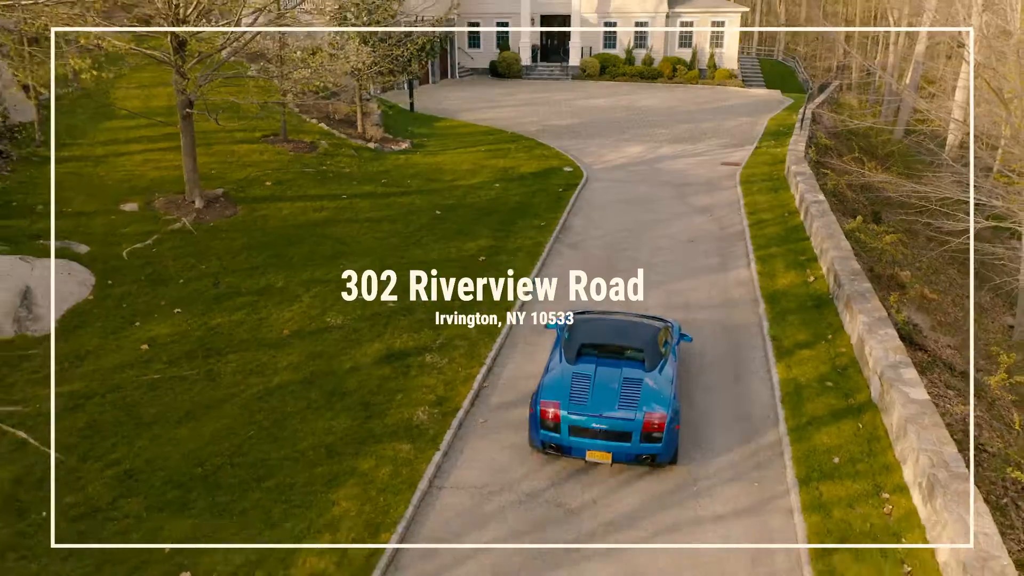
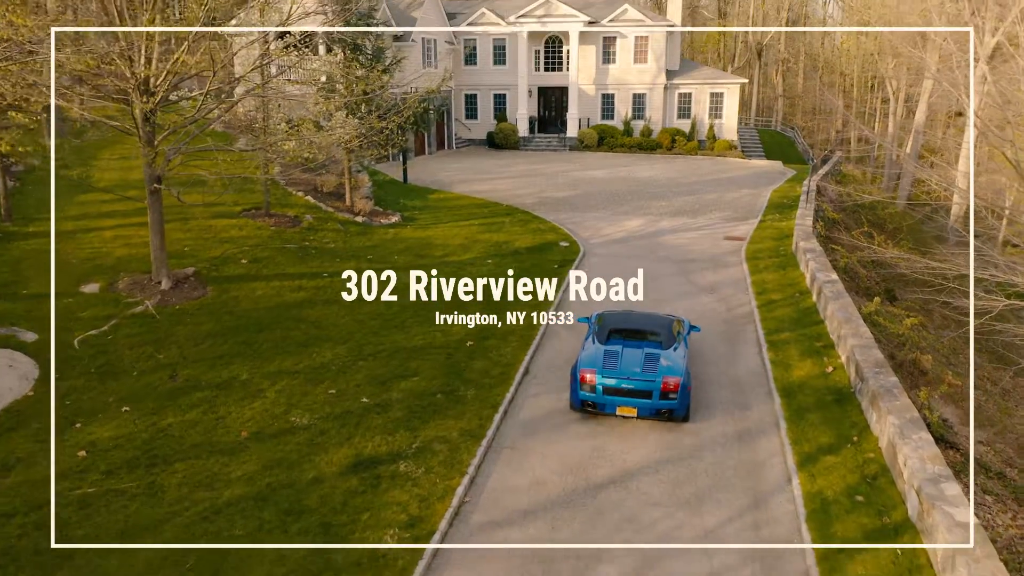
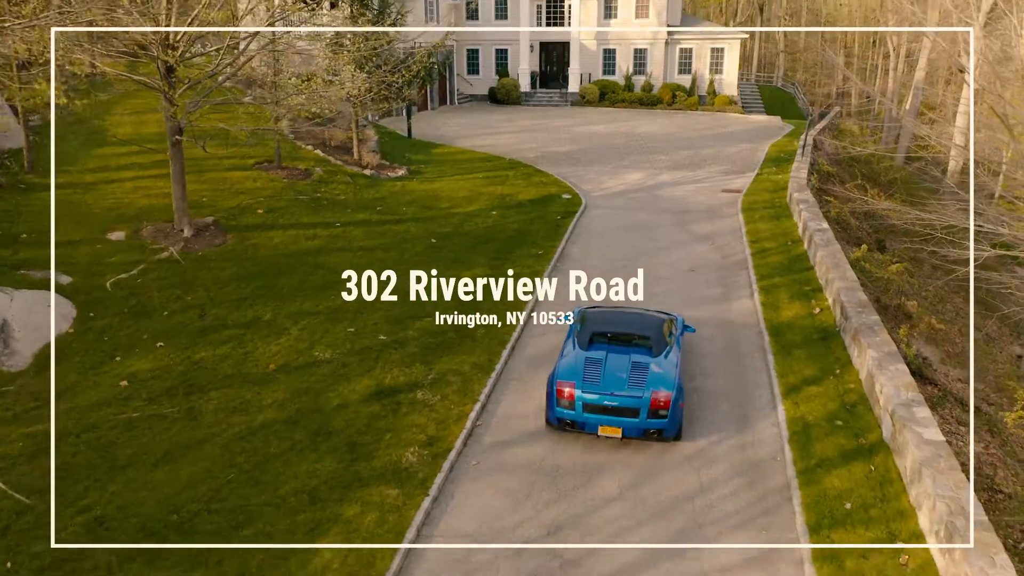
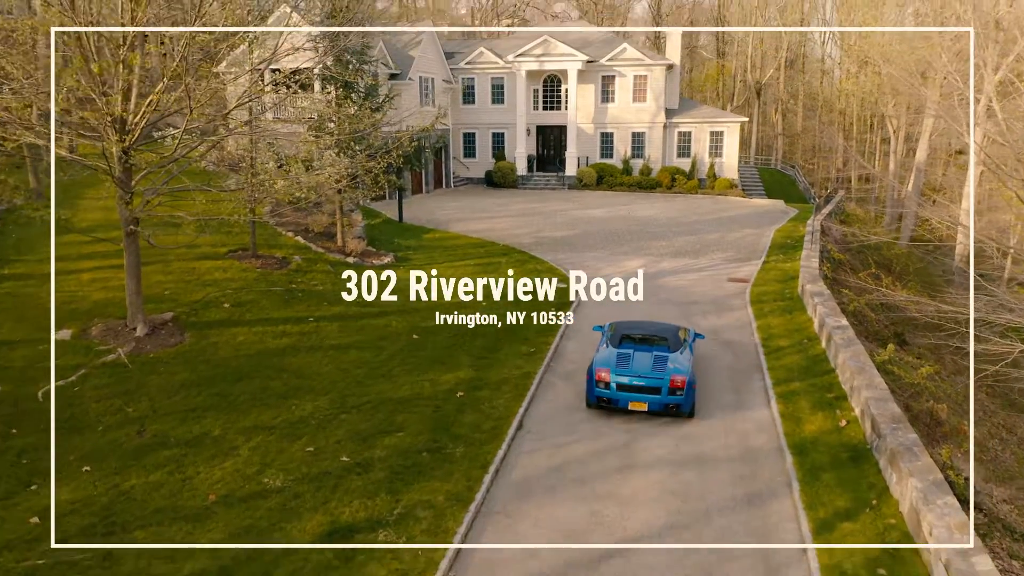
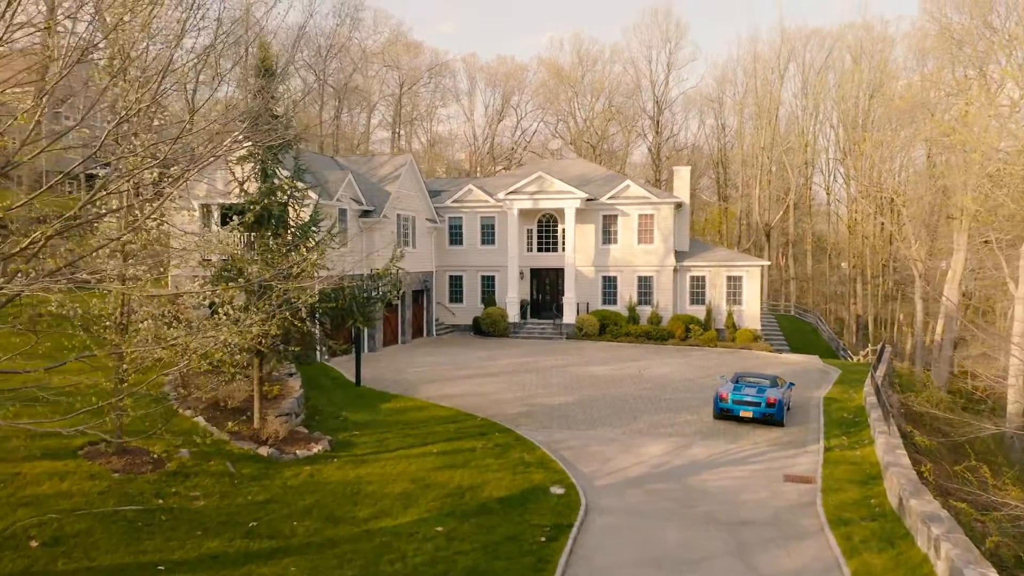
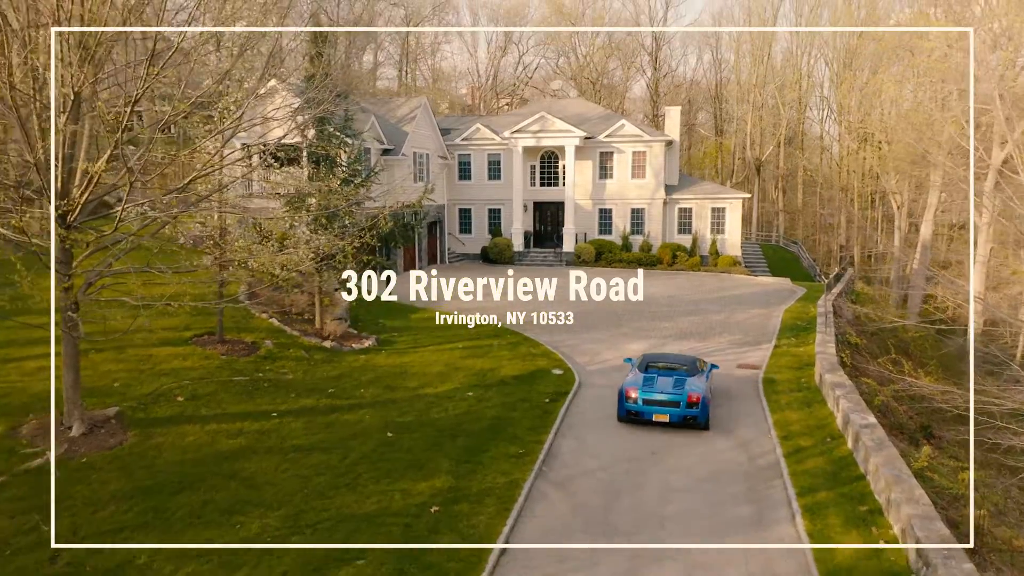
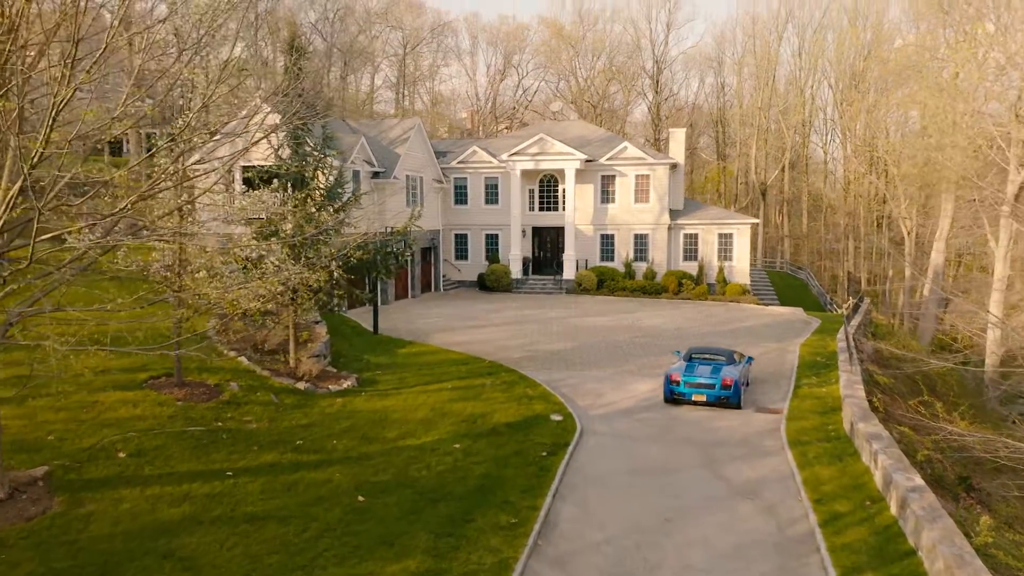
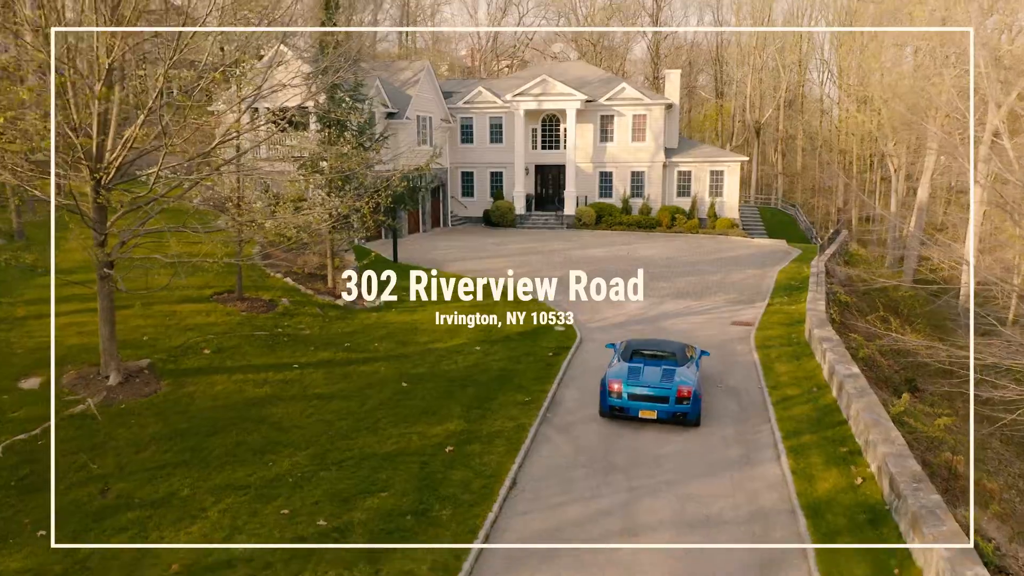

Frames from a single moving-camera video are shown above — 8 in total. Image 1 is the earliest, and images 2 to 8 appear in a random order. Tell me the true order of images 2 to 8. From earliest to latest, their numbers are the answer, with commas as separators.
3, 2, 4, 8, 6, 7, 5
